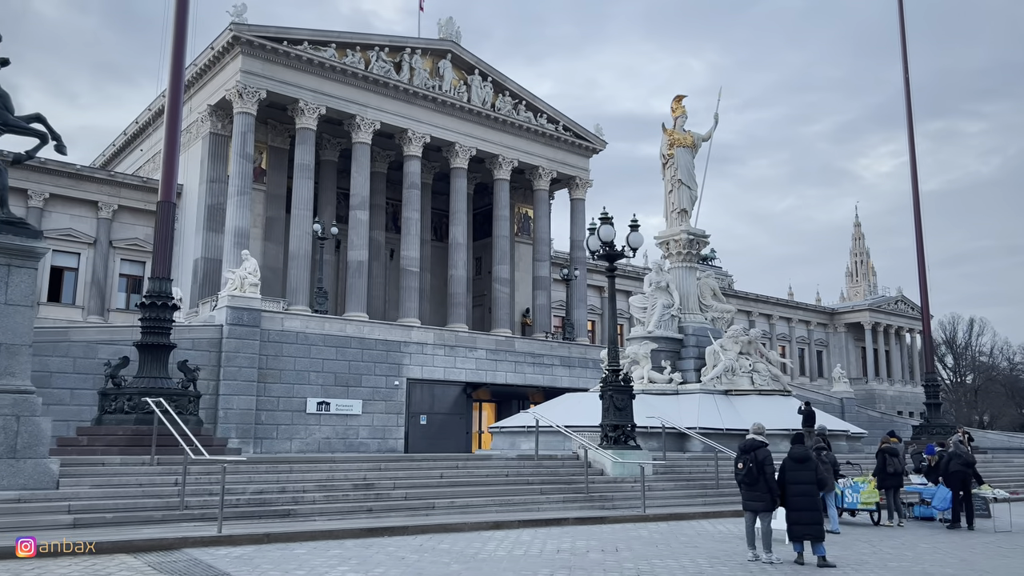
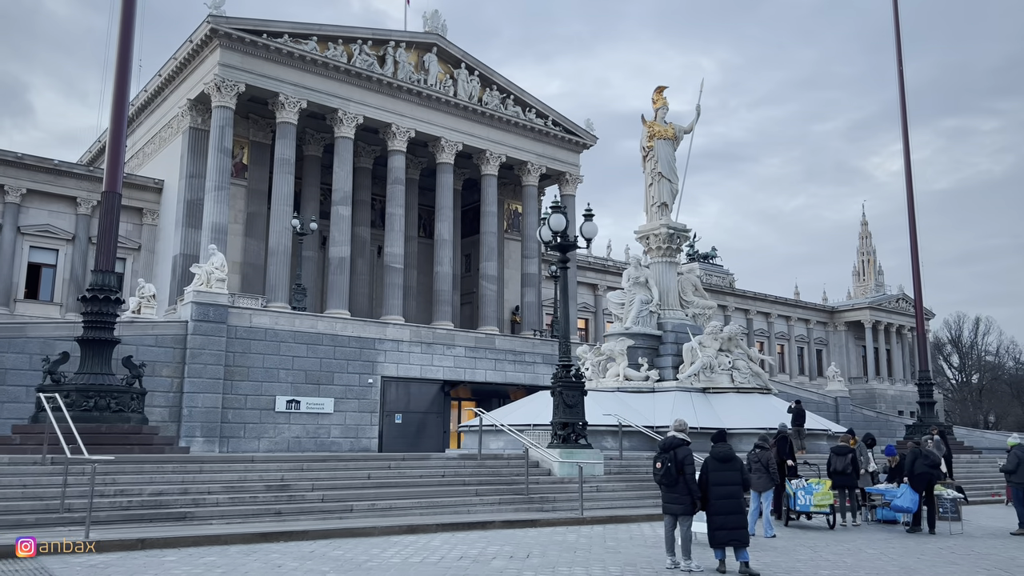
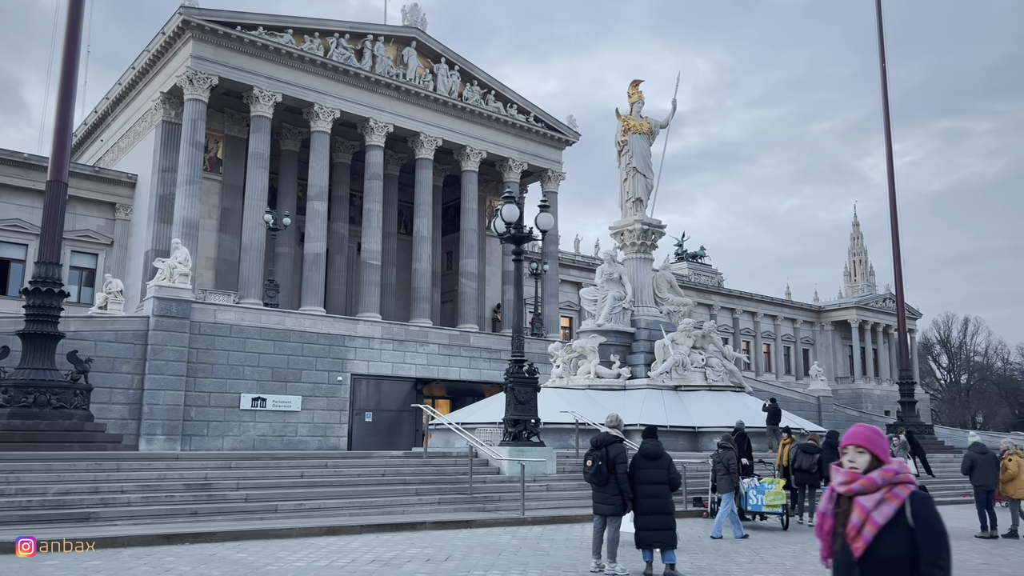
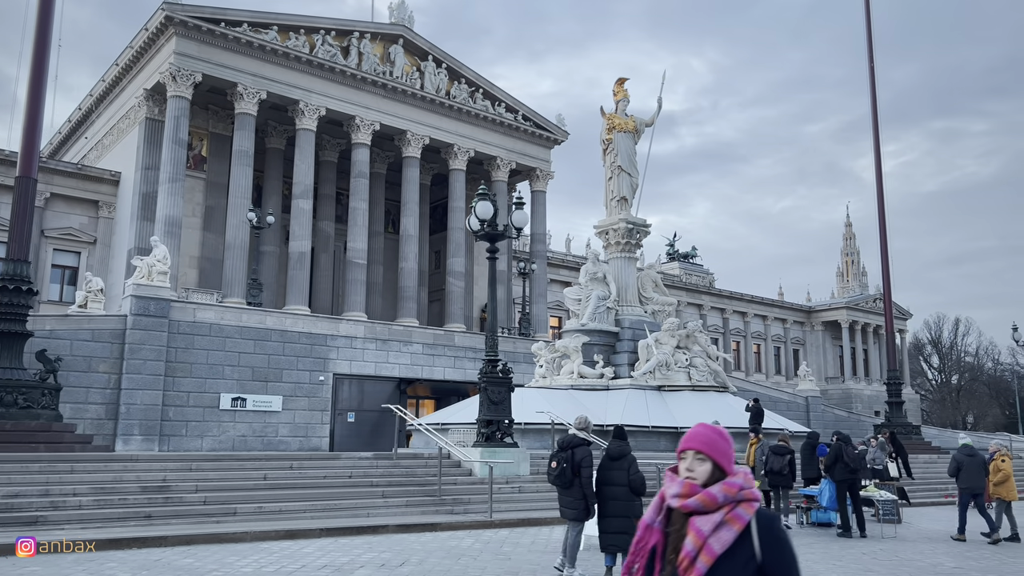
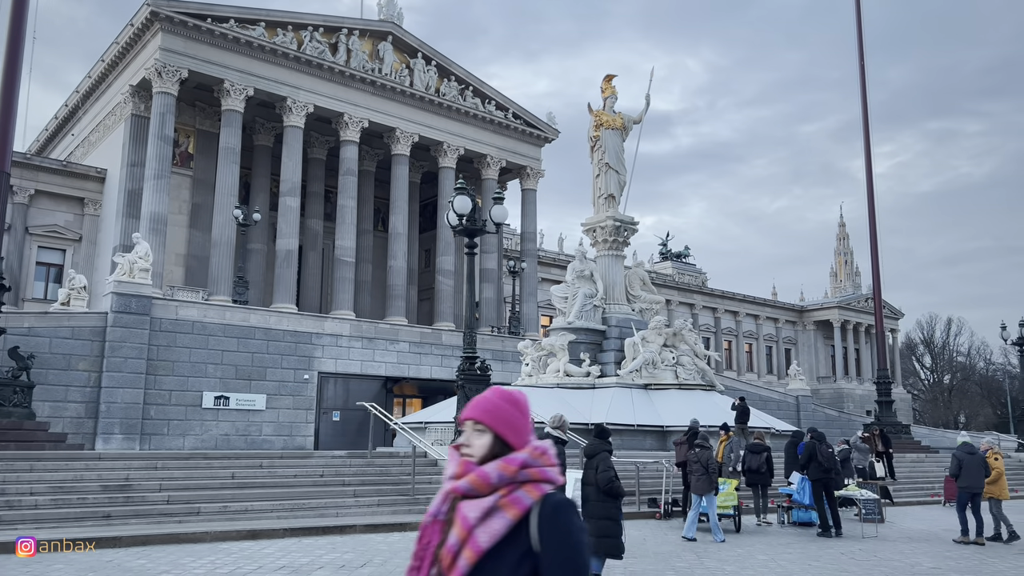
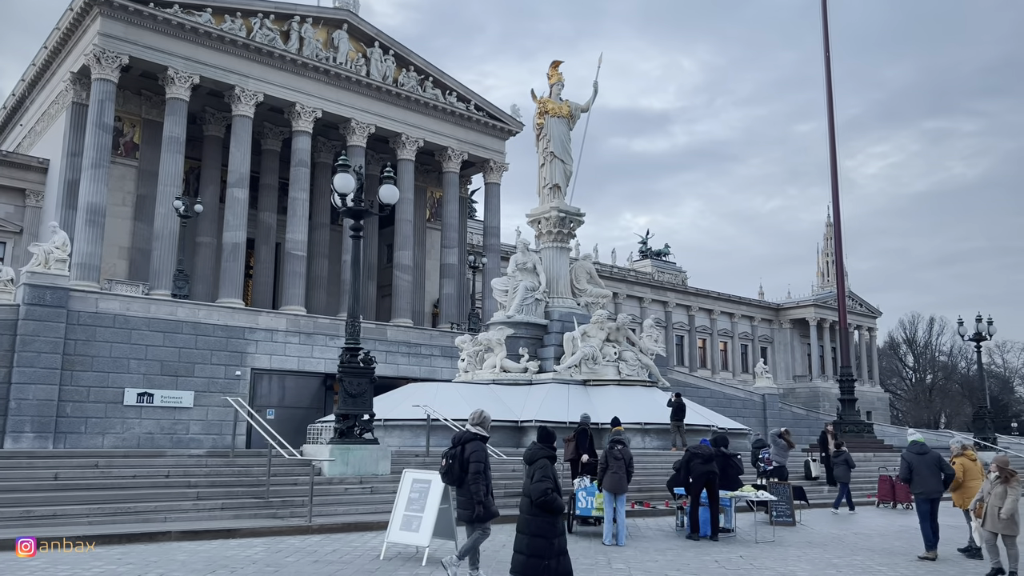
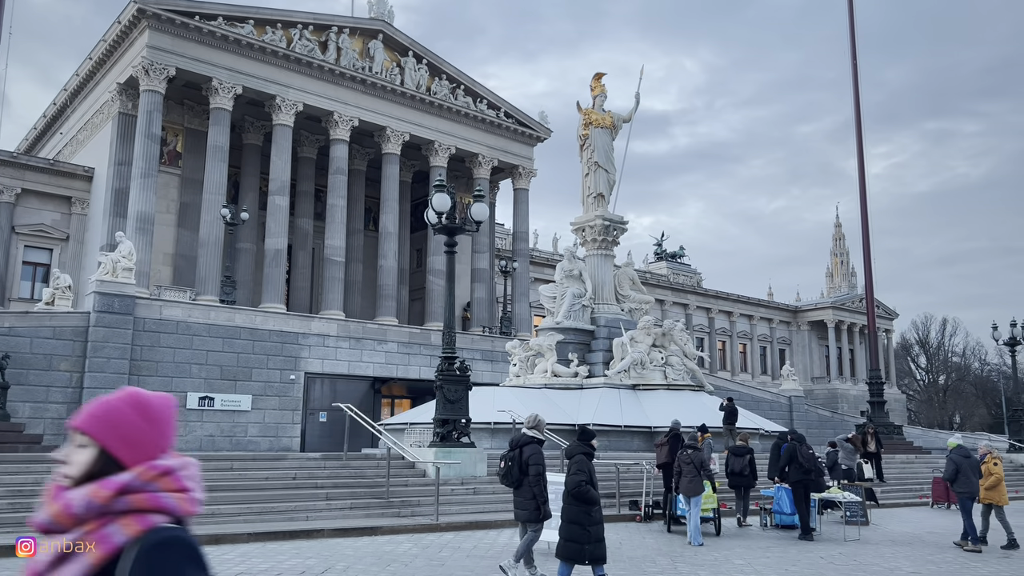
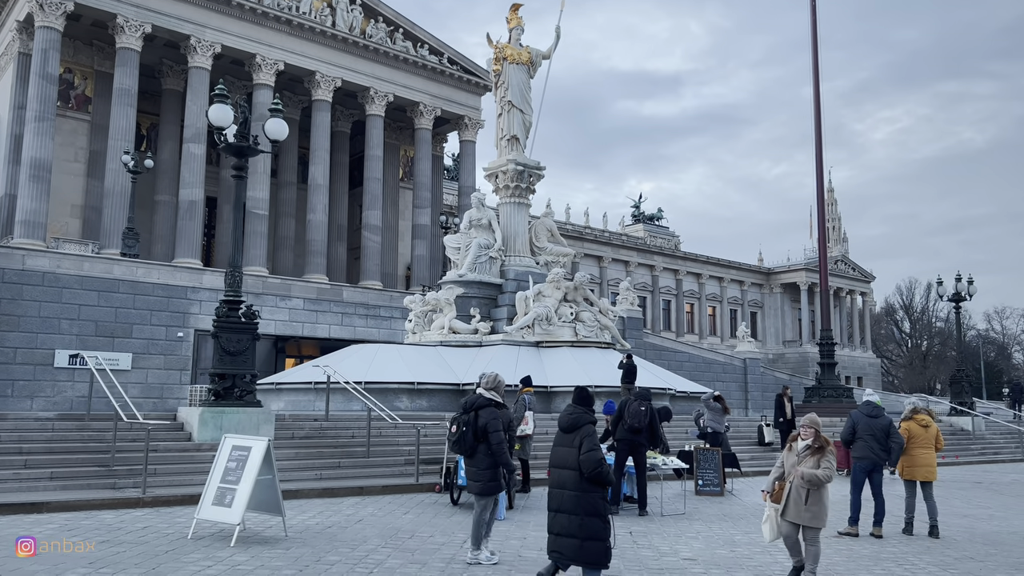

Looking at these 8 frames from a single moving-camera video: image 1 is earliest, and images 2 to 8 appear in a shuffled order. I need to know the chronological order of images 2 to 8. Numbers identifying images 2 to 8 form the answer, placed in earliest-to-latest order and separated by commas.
2, 3, 4, 5, 7, 6, 8
